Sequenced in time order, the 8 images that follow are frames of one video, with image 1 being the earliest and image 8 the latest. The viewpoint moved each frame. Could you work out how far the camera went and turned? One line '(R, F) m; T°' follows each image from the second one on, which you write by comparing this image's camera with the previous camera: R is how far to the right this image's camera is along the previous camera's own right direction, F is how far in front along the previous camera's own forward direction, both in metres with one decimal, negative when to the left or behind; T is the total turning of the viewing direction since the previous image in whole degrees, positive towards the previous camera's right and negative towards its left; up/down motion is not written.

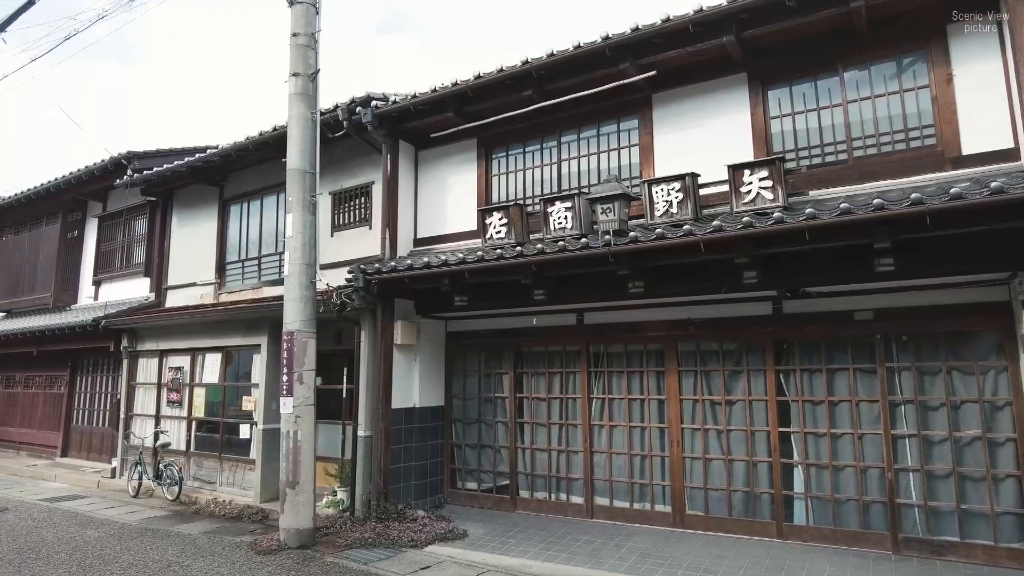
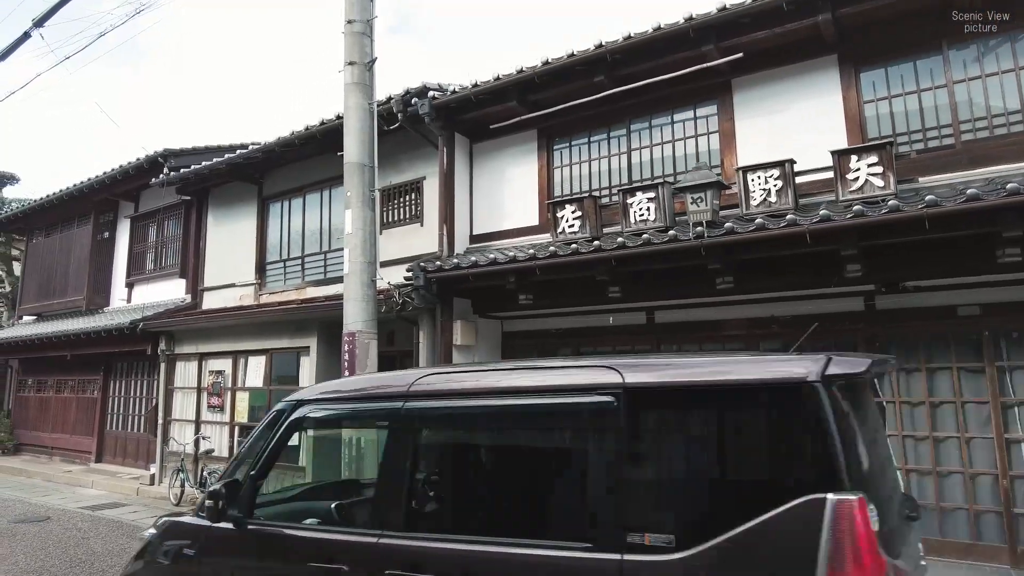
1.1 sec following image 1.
(-0.7, +0.4) m; -1°
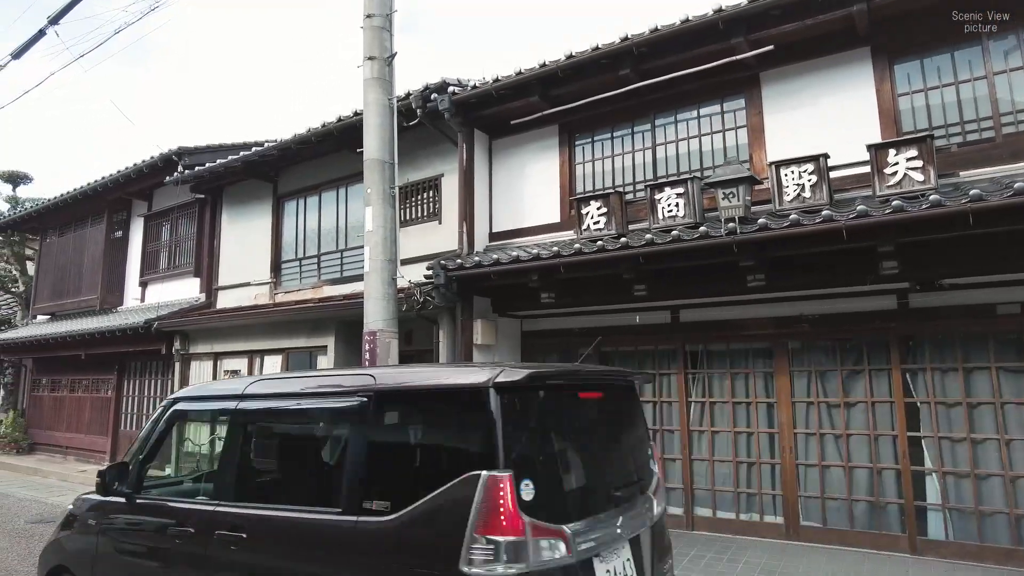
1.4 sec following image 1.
(-0.2, +0.1) m; -1°
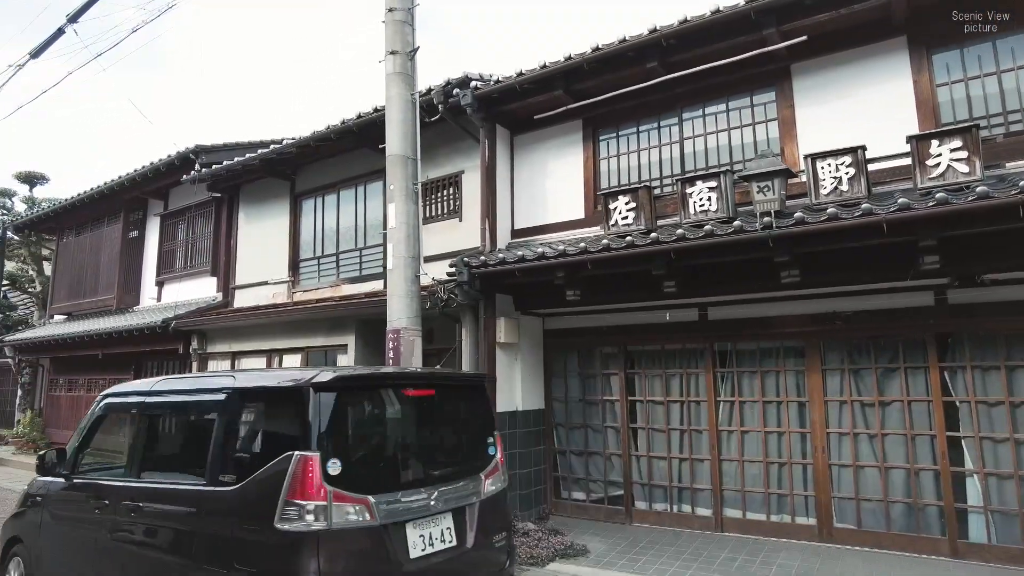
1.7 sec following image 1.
(-0.2, +0.1) m; -1°
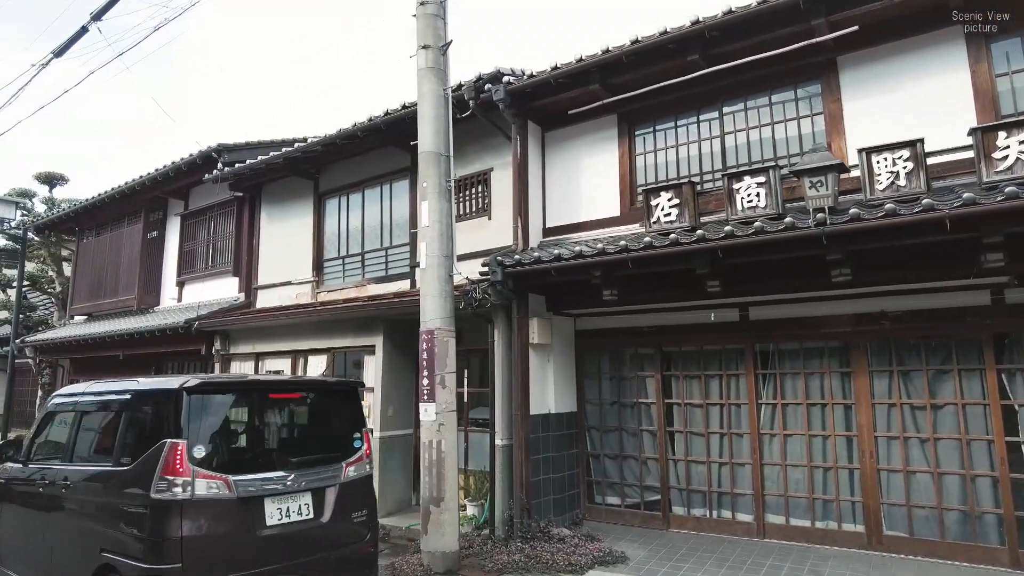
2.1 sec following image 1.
(-0.3, +0.2) m; -1°
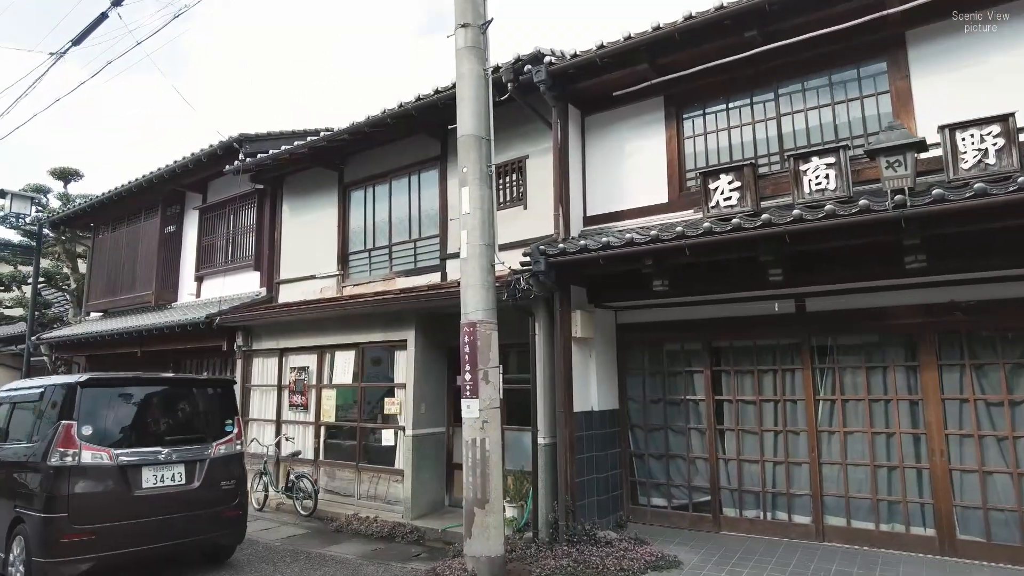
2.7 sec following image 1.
(-0.4, +0.3) m; -1°
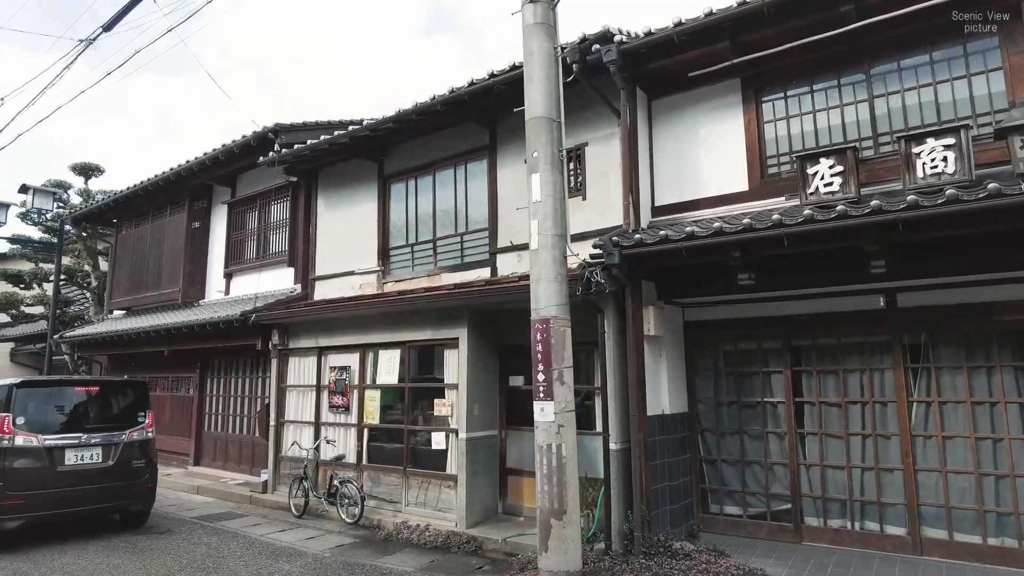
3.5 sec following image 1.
(-0.6, +0.4) m; 0°
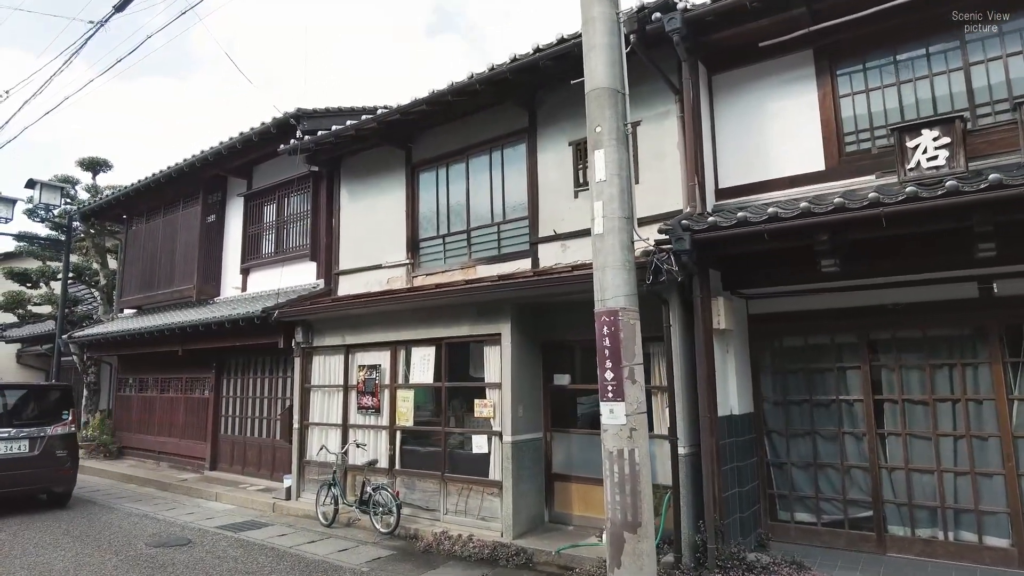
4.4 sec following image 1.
(-0.5, +0.5) m; 0°
